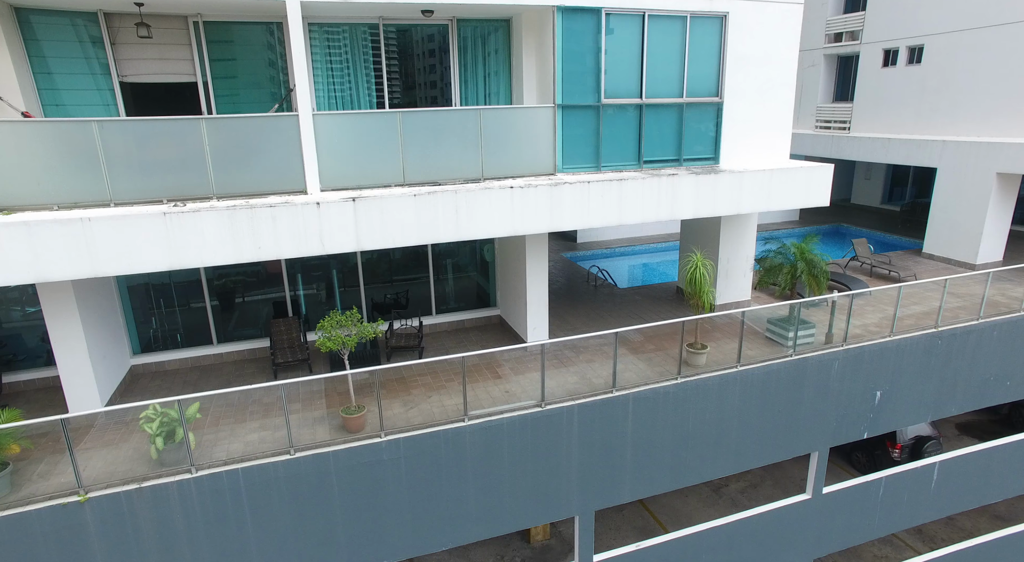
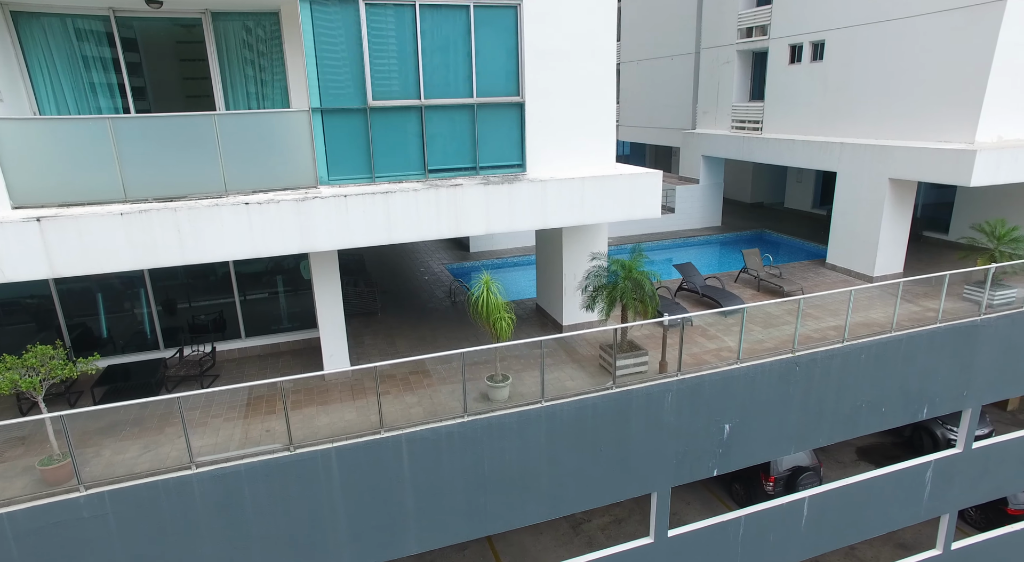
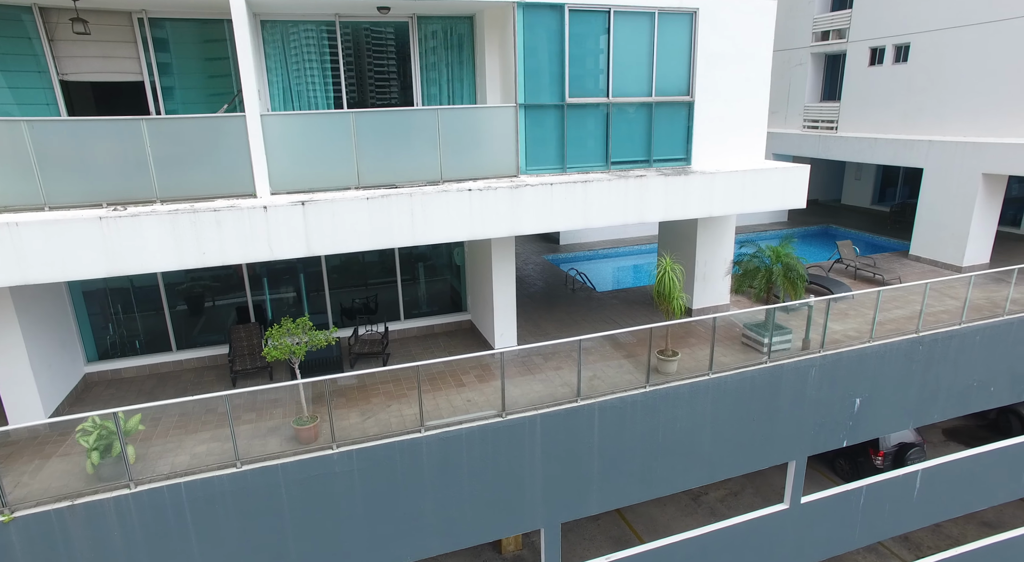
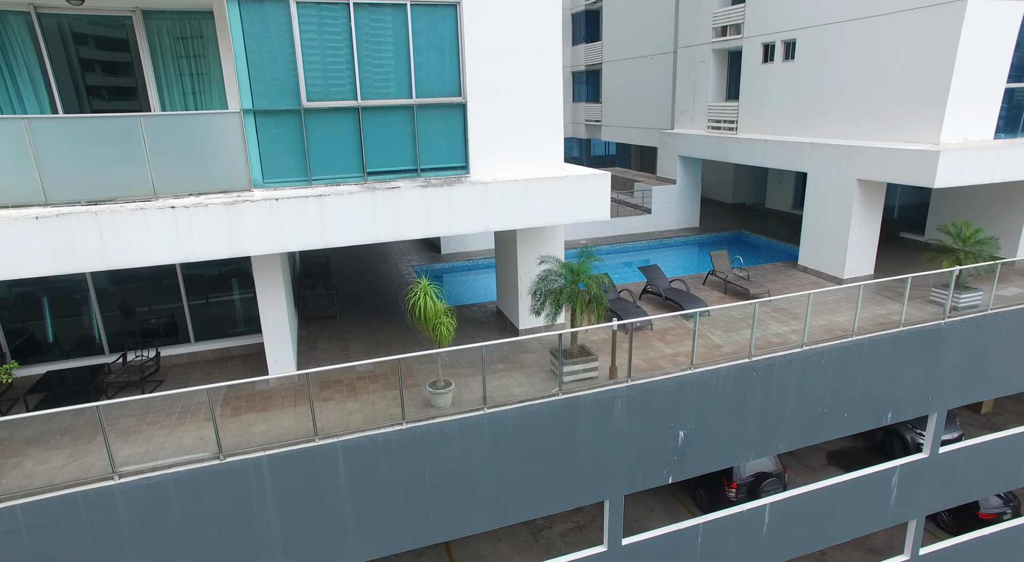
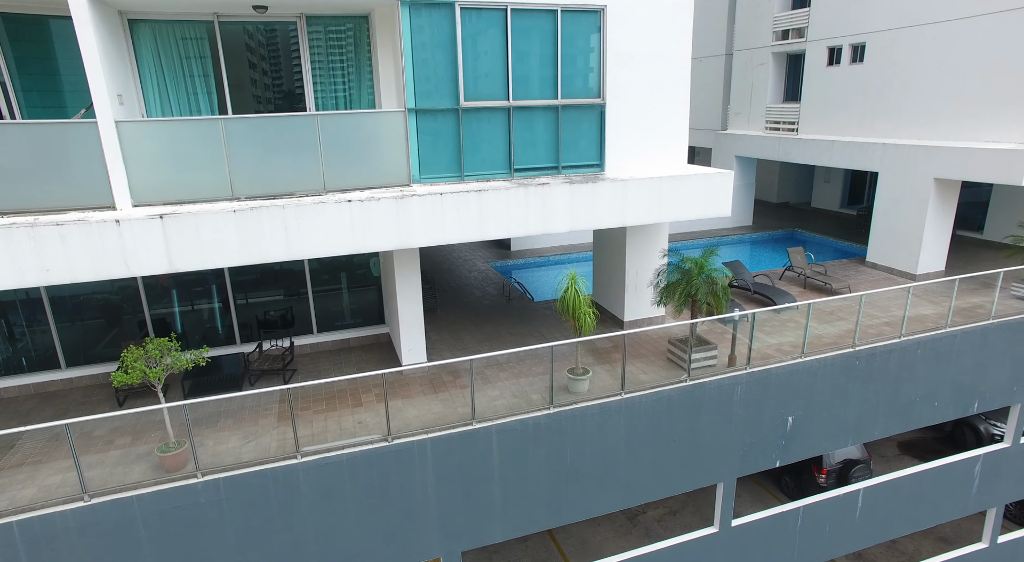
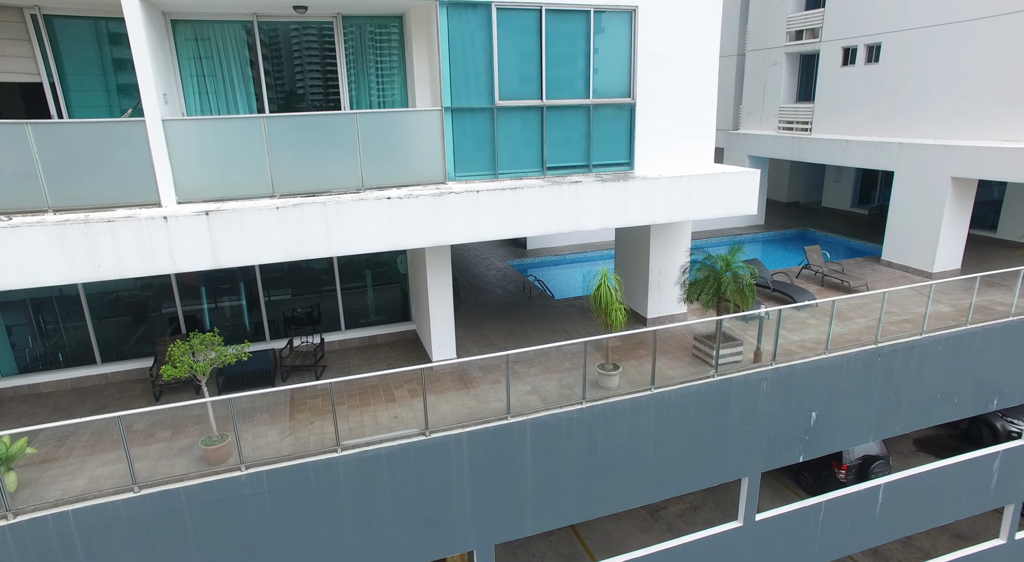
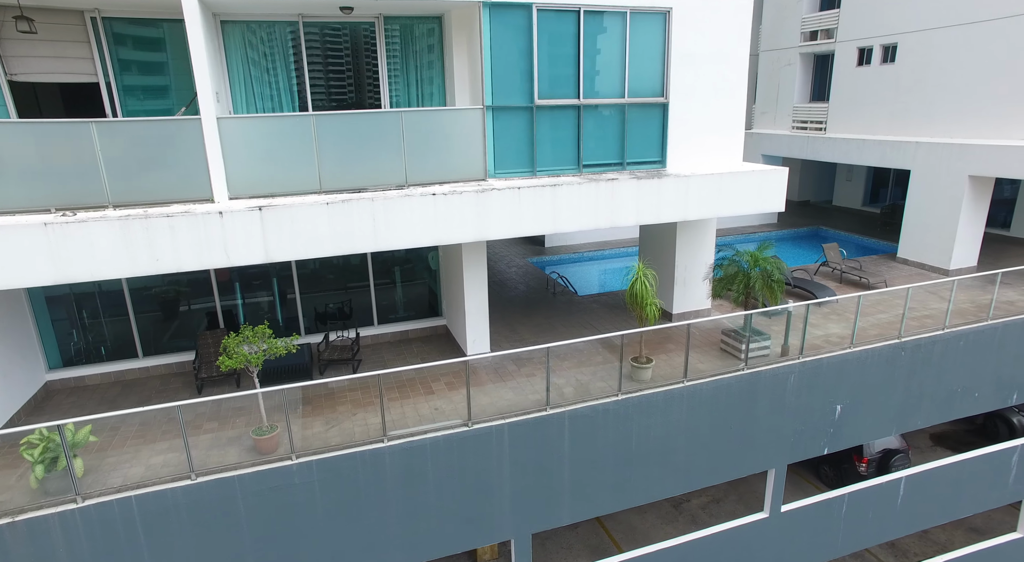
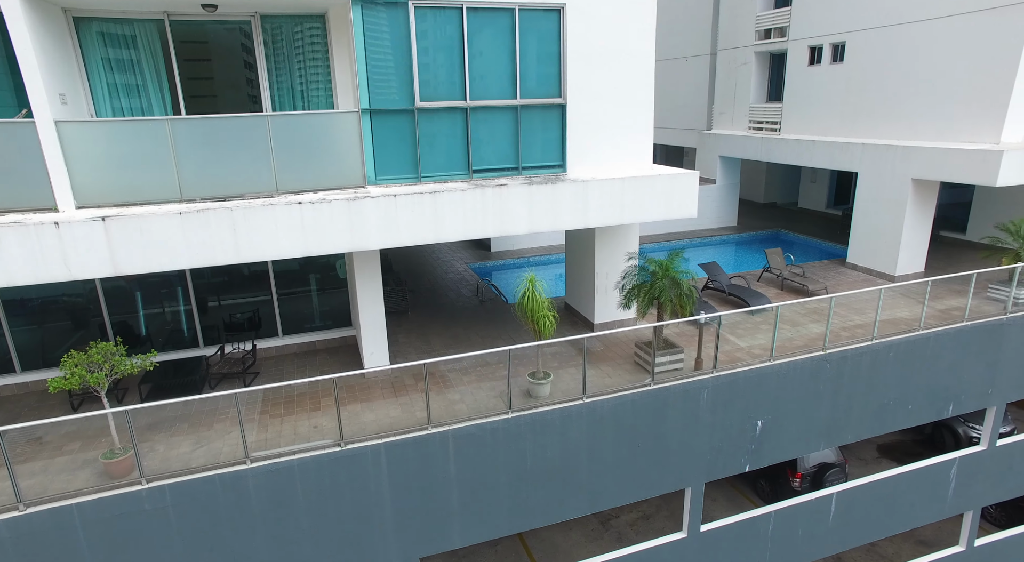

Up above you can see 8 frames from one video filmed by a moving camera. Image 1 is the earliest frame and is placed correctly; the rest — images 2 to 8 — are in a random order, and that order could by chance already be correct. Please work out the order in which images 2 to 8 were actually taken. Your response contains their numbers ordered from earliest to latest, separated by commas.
3, 7, 6, 5, 8, 2, 4
